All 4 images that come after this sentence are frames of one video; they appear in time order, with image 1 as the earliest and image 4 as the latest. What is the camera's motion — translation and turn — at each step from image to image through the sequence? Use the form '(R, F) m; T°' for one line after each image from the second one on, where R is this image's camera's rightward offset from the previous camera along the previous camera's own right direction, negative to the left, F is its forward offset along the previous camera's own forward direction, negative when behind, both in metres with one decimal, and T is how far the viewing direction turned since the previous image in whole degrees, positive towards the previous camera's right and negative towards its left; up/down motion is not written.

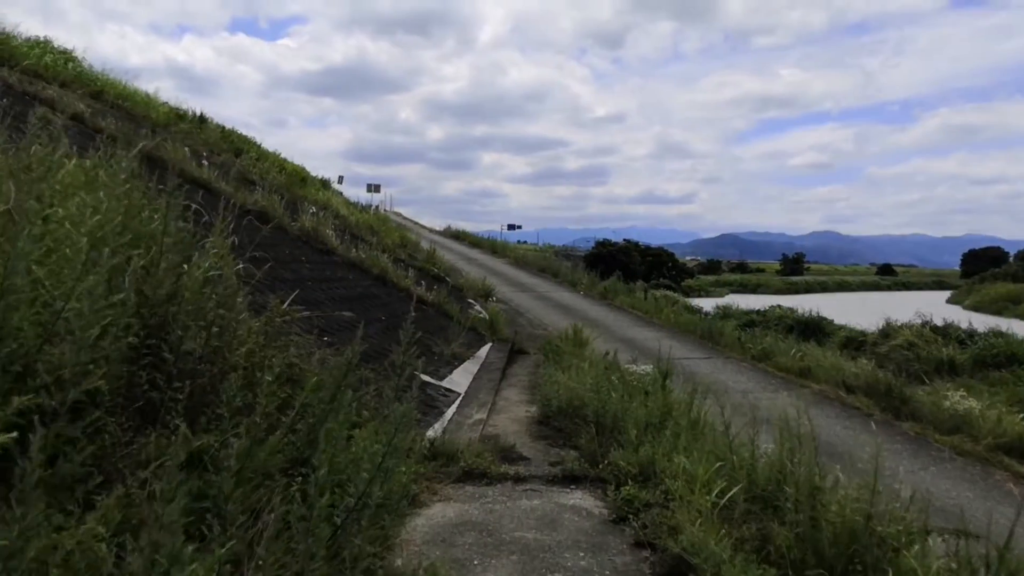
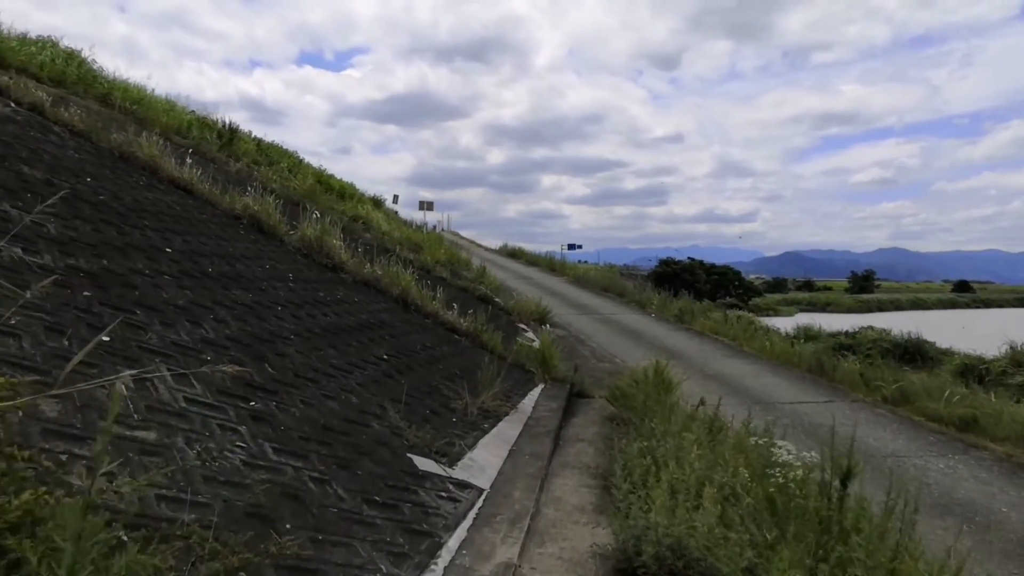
(0.0, +2.5) m; -5°
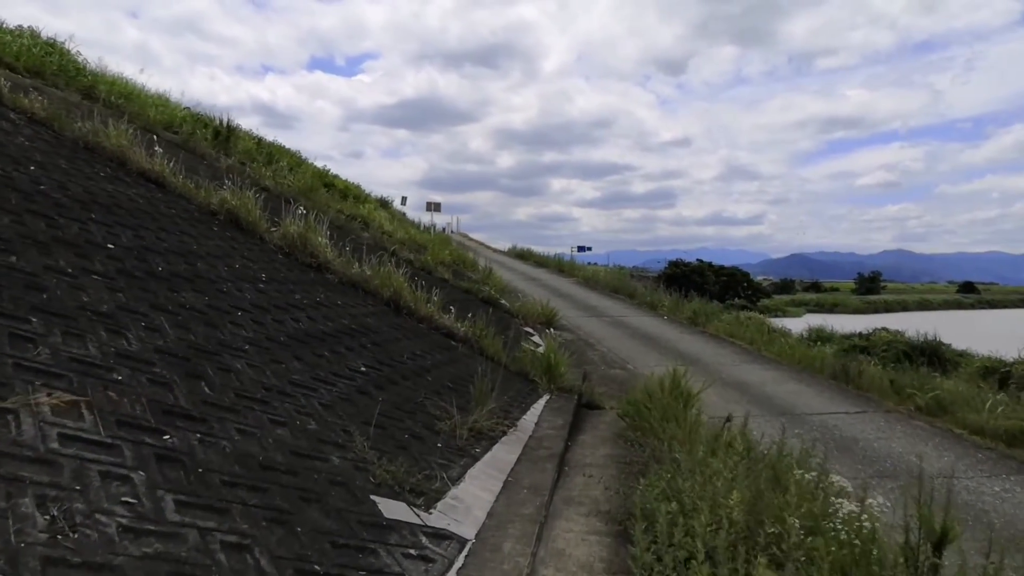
(+0.1, +0.8) m; -1°
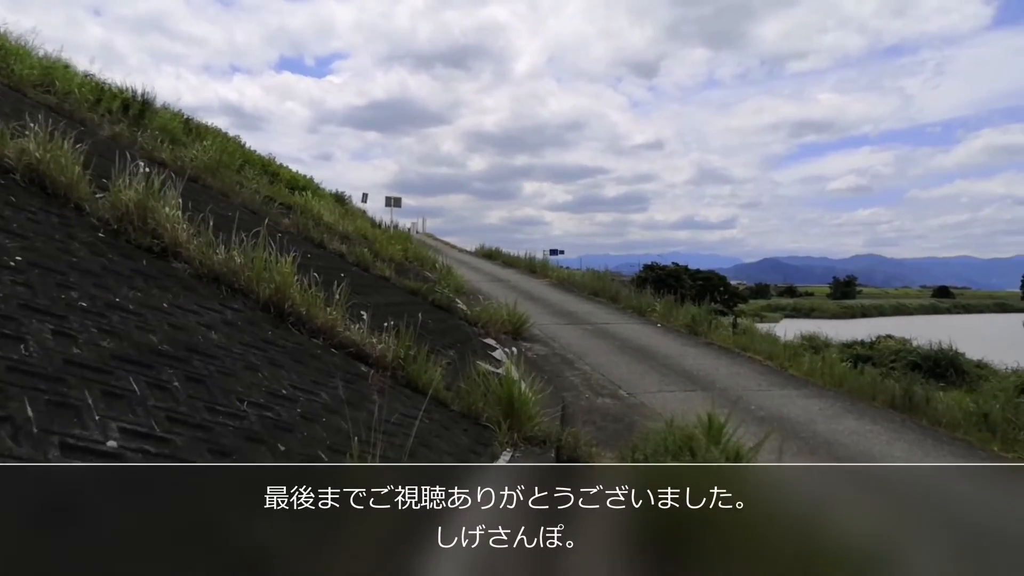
(+0.2, +2.5) m; +2°
